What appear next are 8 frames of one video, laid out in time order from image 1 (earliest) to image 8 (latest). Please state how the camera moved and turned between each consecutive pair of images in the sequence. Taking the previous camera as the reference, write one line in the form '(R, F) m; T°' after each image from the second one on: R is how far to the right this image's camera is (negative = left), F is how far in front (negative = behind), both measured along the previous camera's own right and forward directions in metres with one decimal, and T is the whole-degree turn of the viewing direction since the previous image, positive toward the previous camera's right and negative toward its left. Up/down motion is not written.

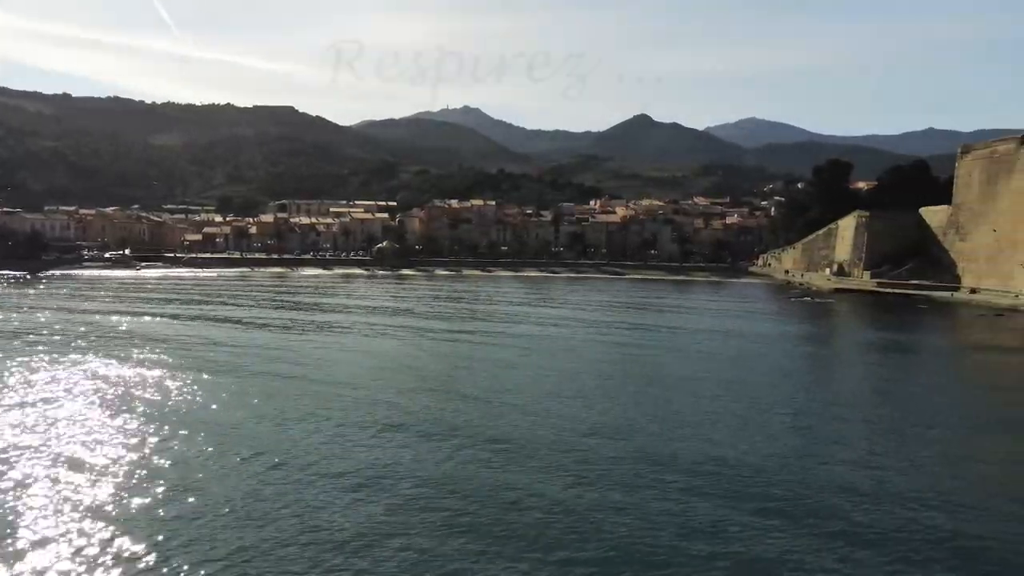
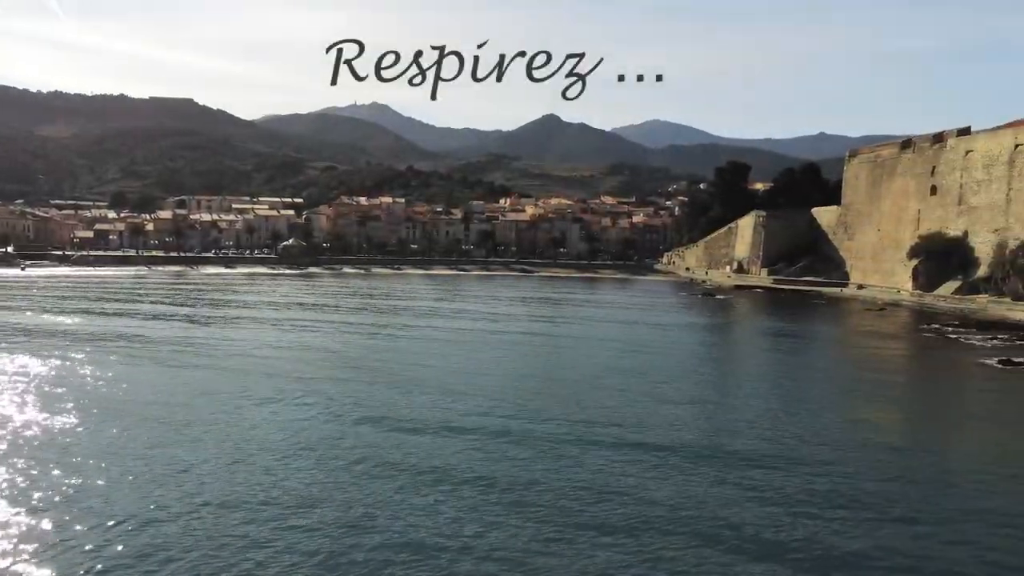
(-2.5, -1.5) m; +7°
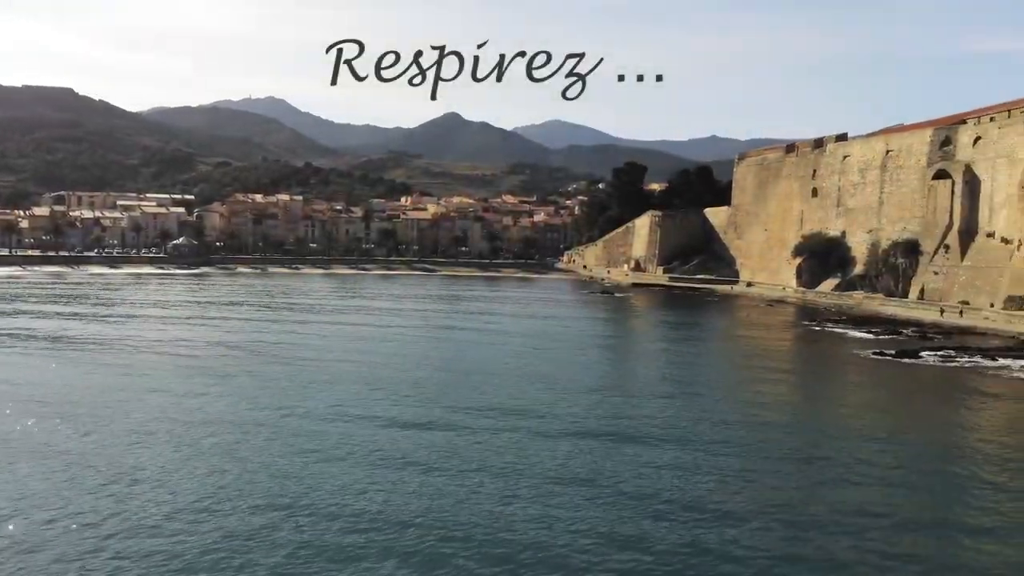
(0.0, -0.4) m; +7°
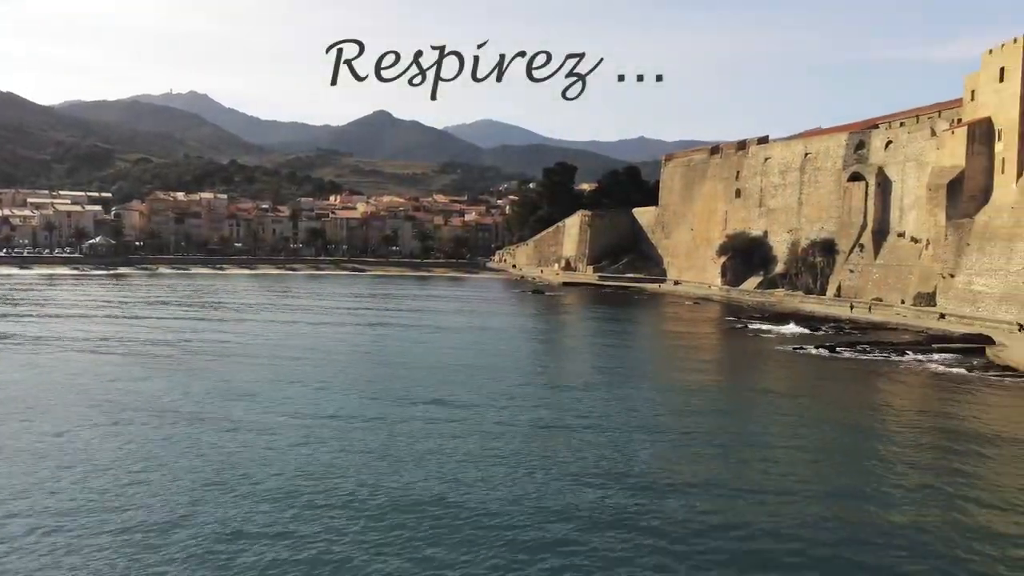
(0.0, -0.2) m; +5°
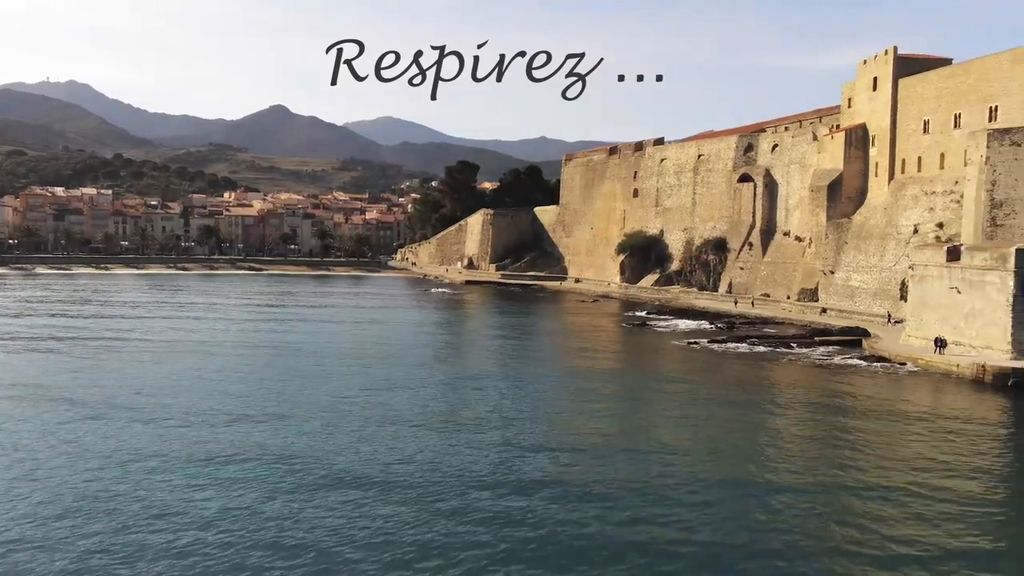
(0.0, -0.4) m; +7°
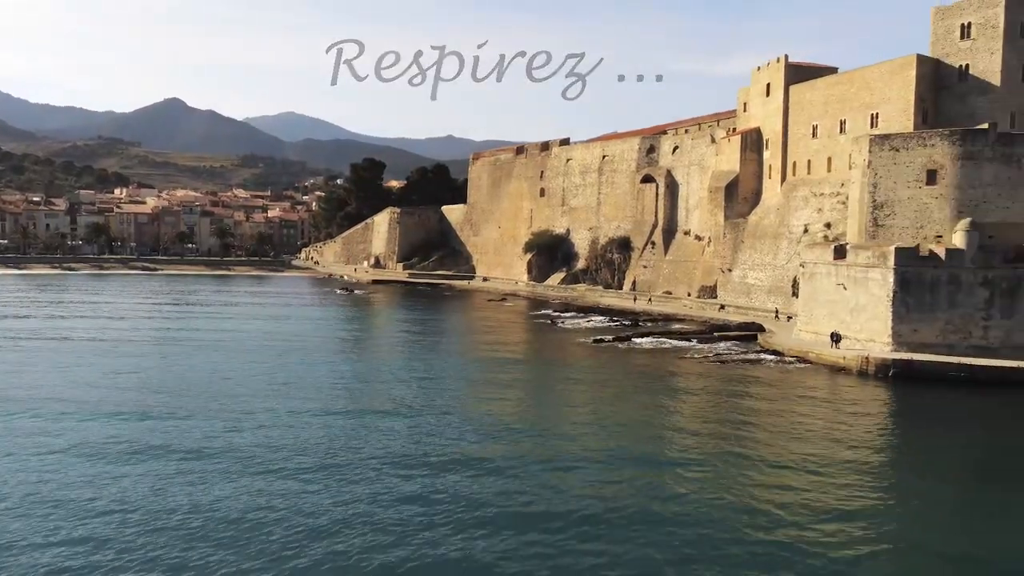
(-0.1, -0.1) m; +7°
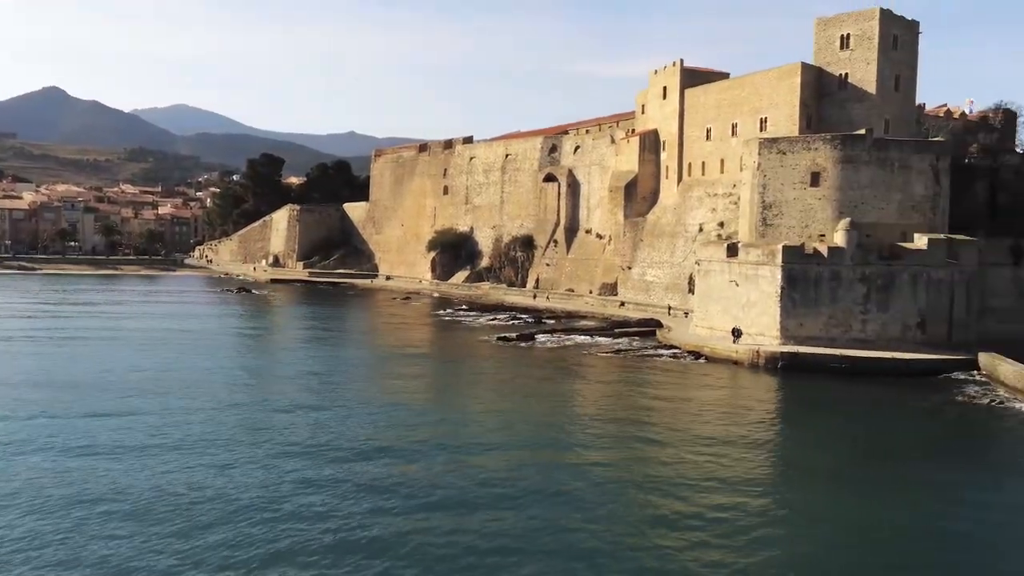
(0.0, -0.1) m; +7°
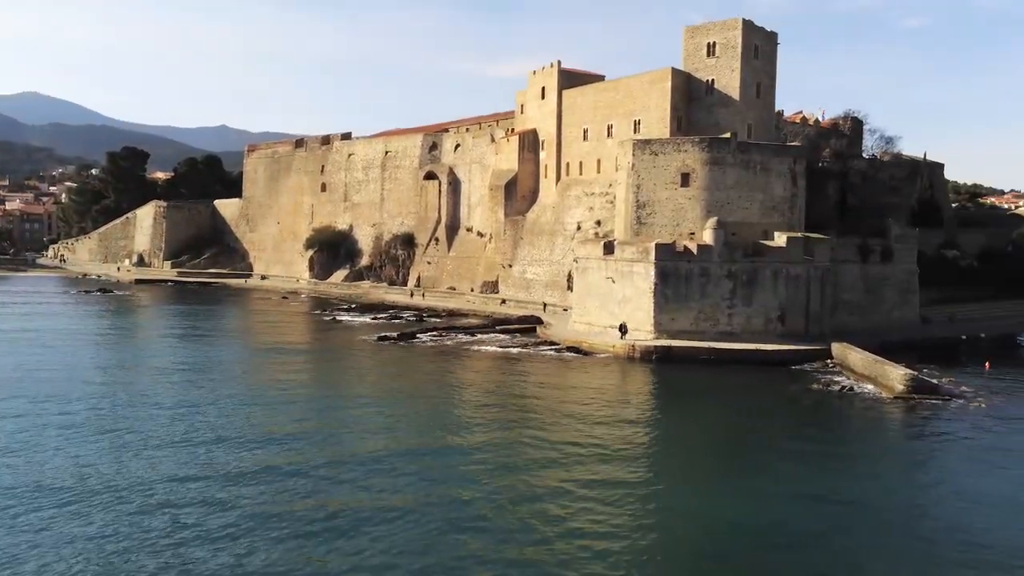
(0.0, -0.1) m; +8°
